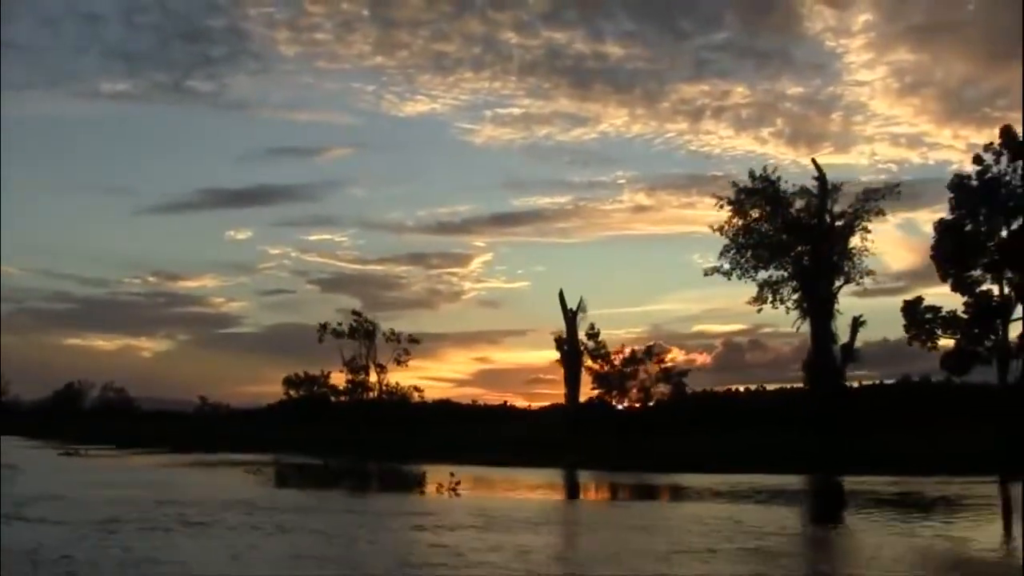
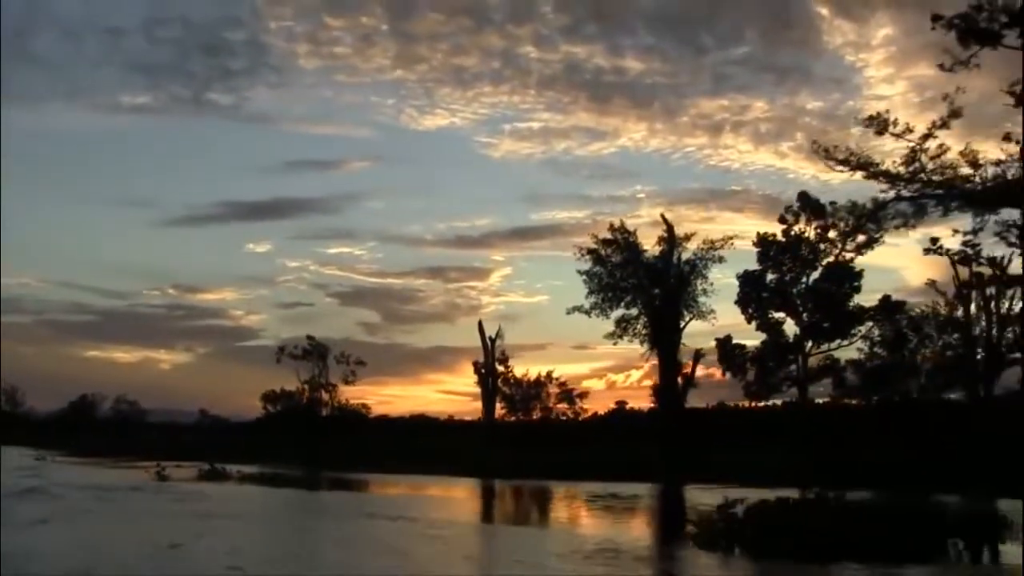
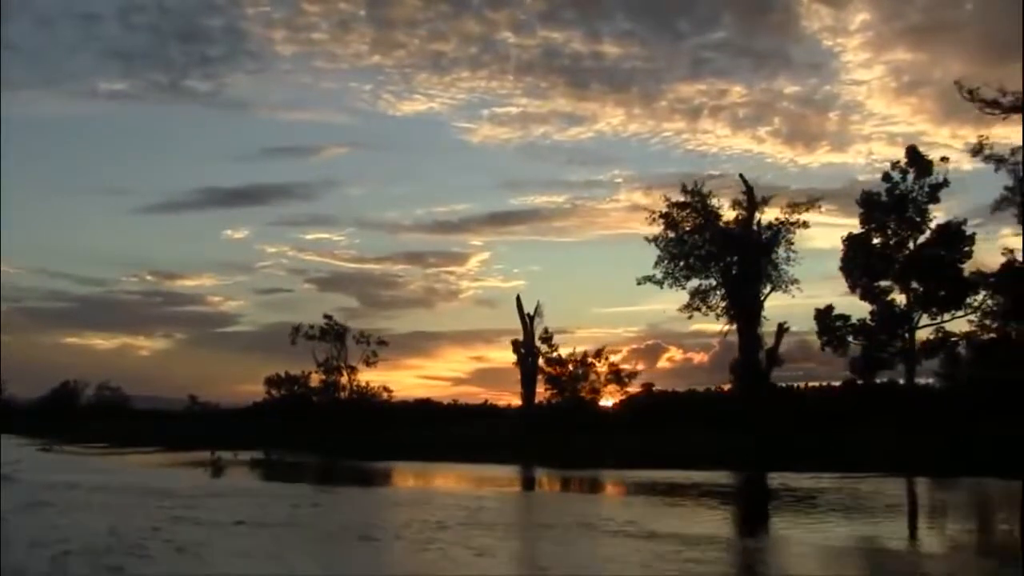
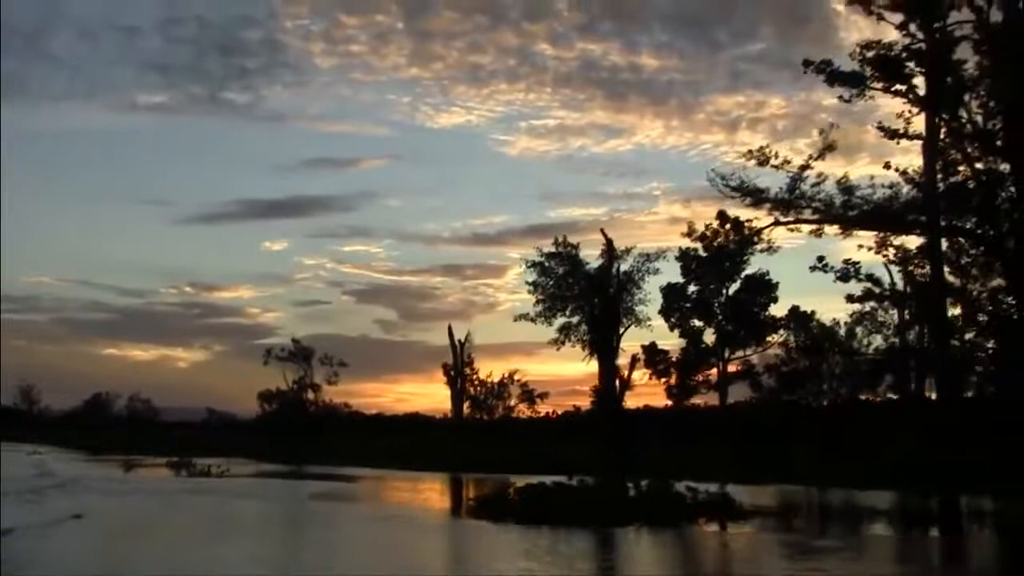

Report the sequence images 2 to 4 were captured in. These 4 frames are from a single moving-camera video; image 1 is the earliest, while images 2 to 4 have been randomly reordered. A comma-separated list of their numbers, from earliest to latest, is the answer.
3, 2, 4
